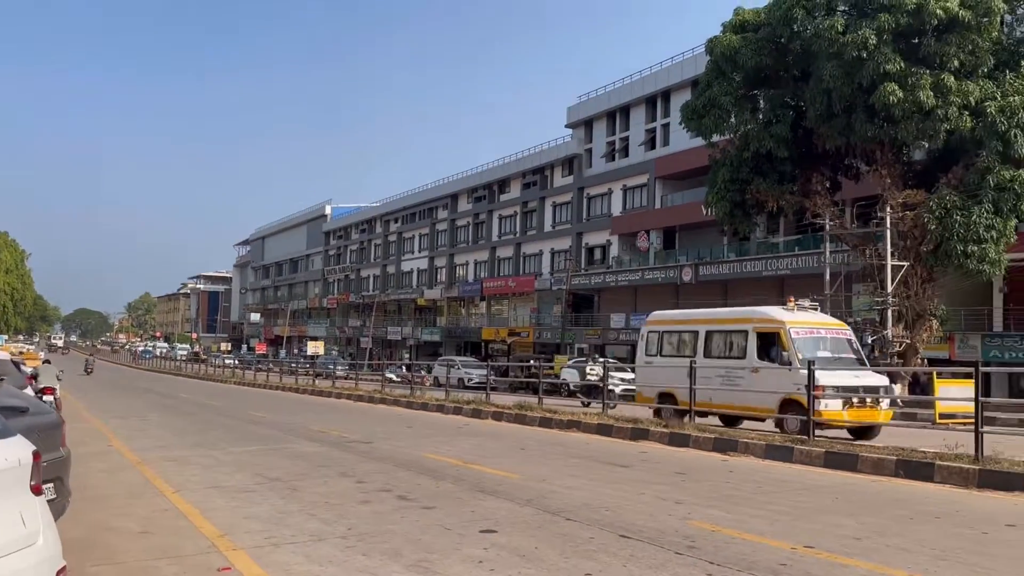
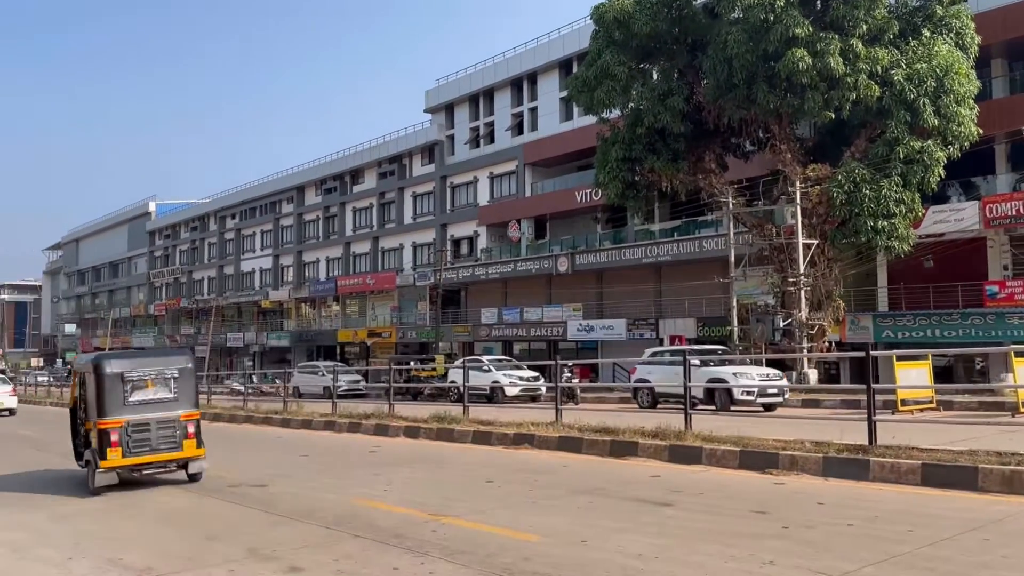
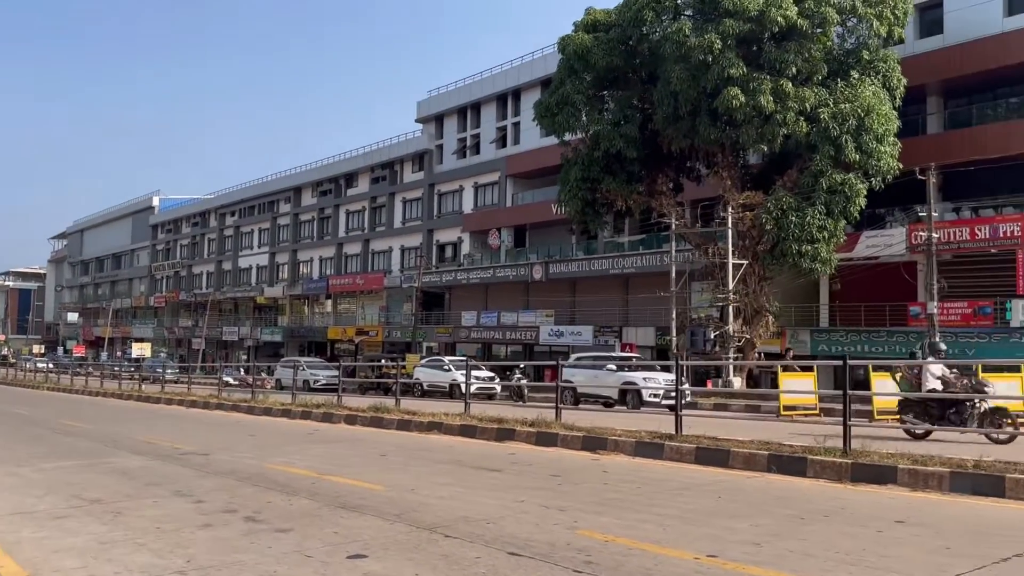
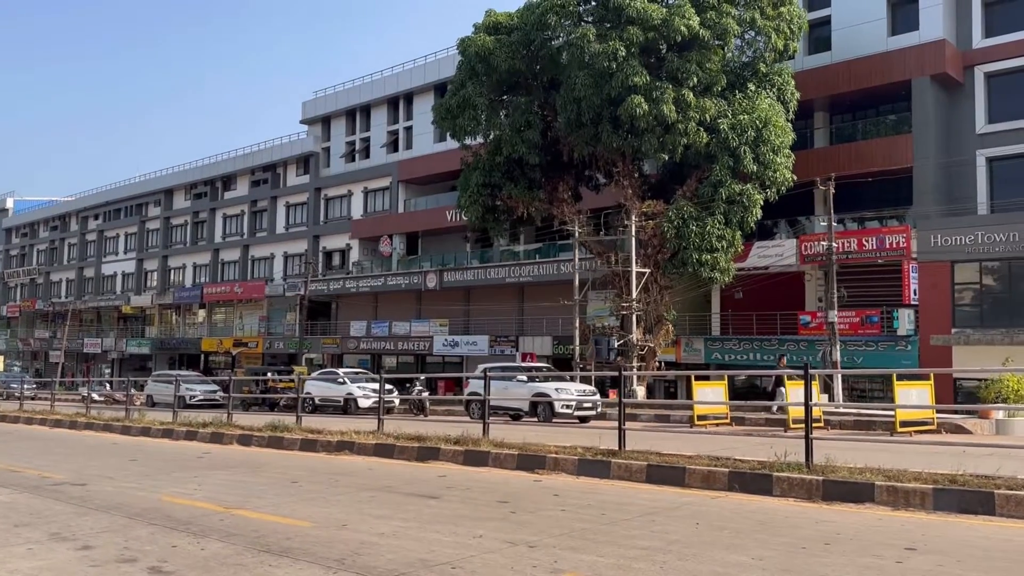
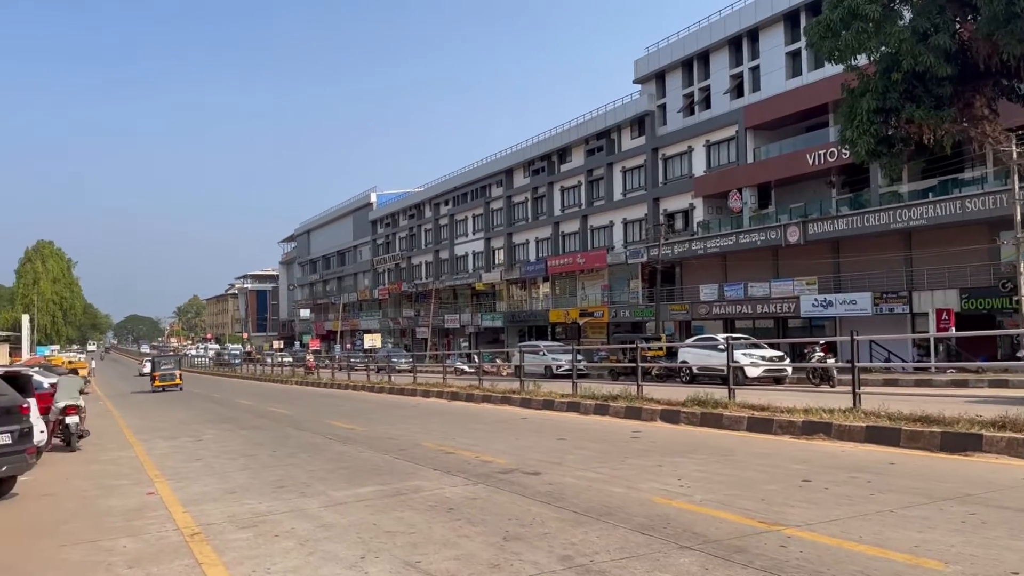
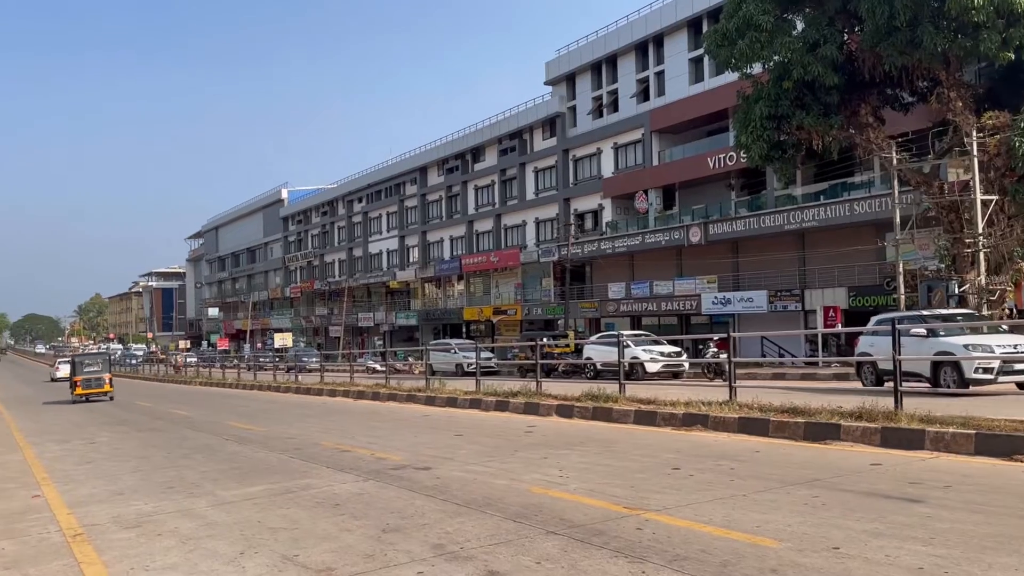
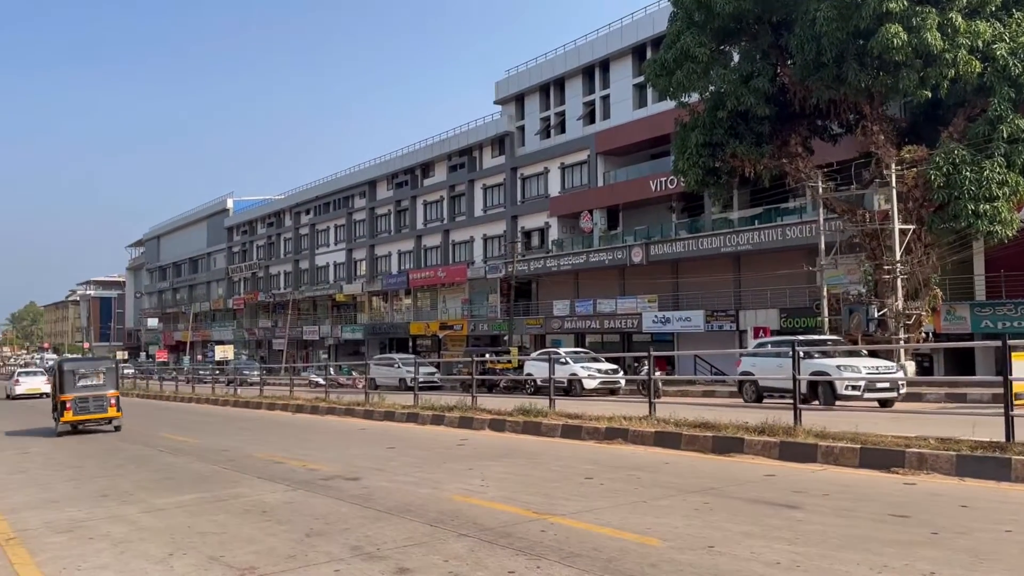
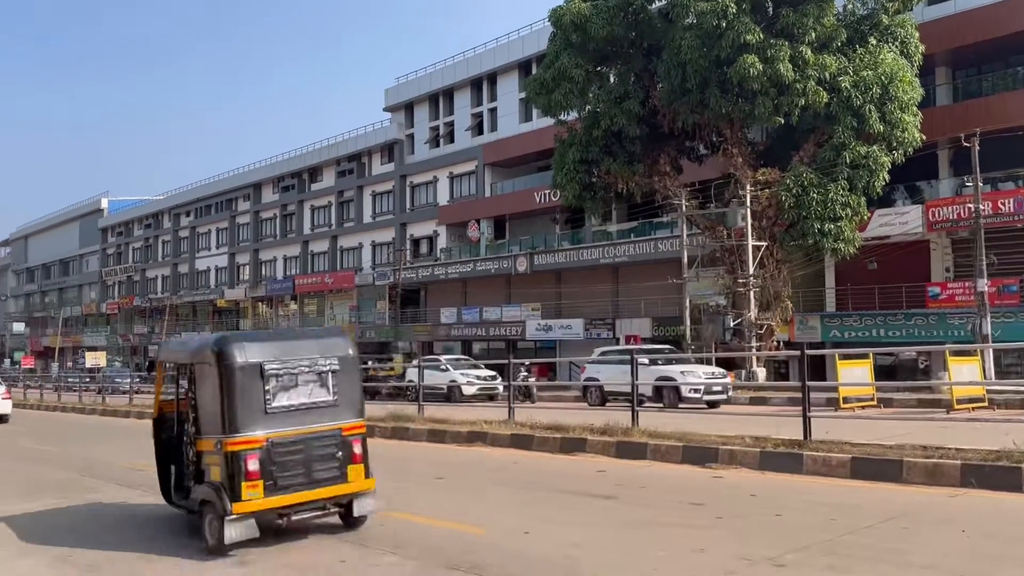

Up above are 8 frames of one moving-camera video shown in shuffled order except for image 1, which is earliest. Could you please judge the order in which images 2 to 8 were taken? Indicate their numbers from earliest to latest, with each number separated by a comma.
3, 4, 8, 2, 7, 6, 5
